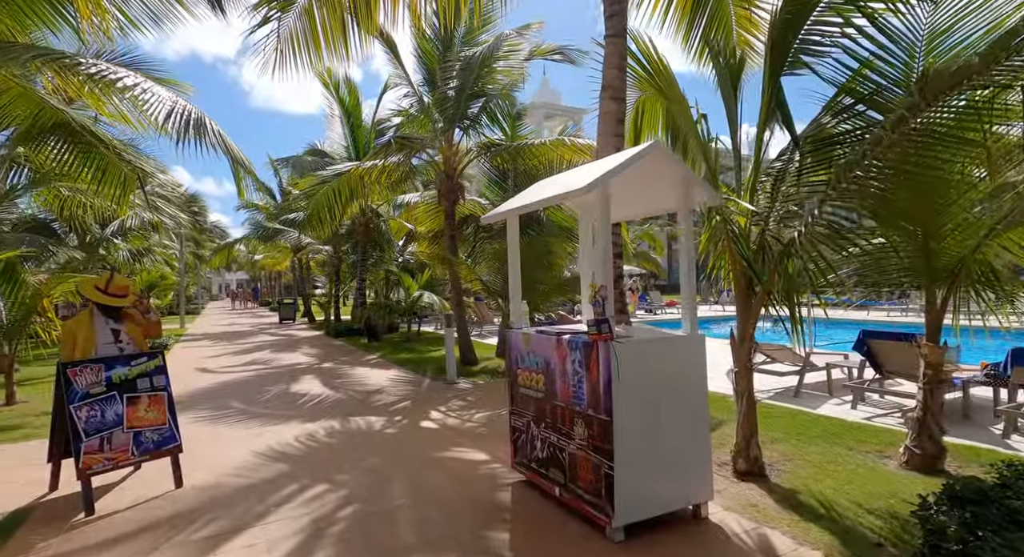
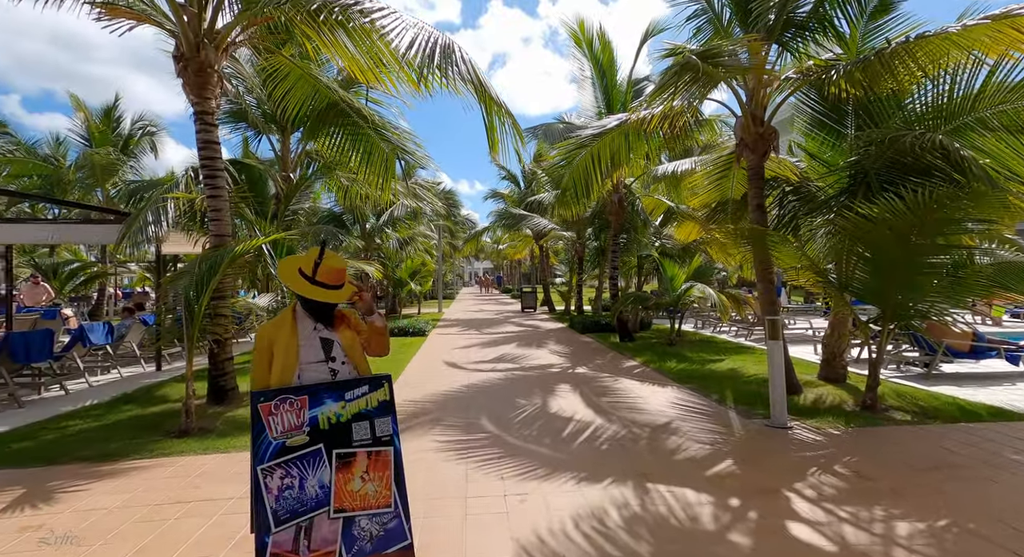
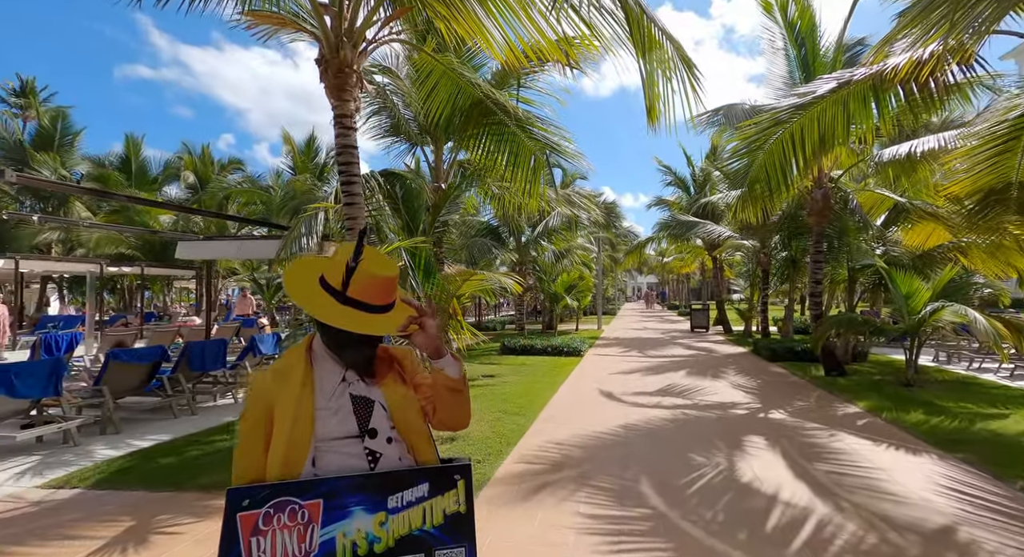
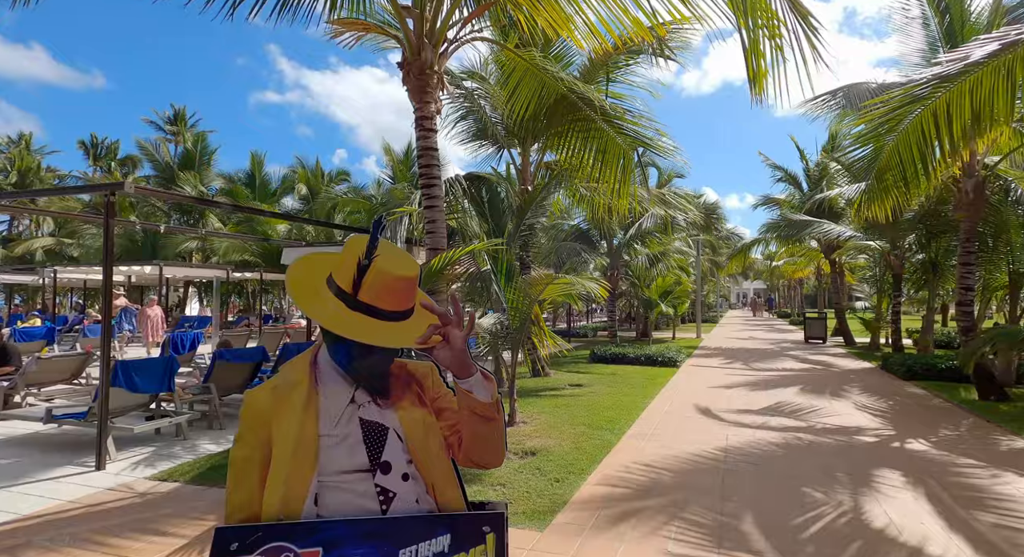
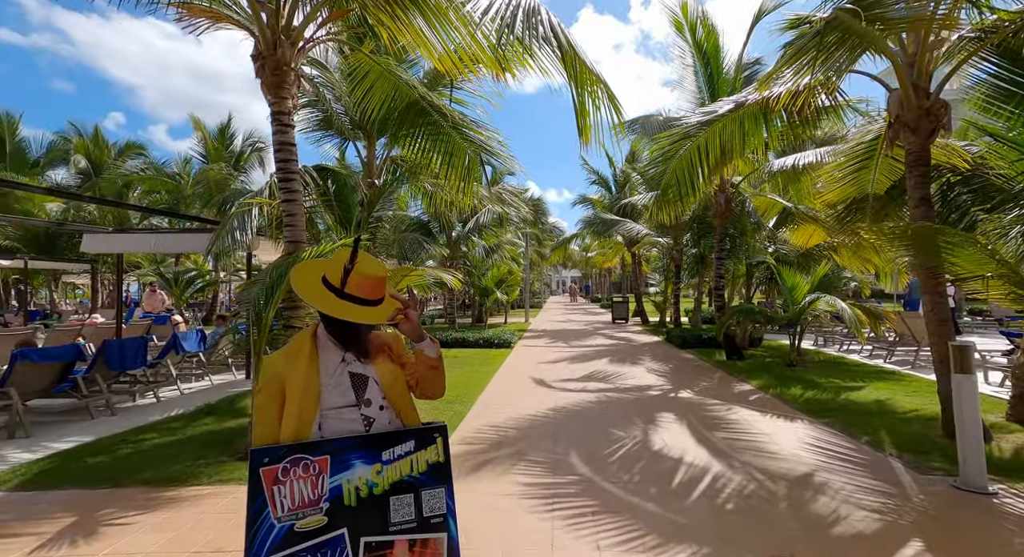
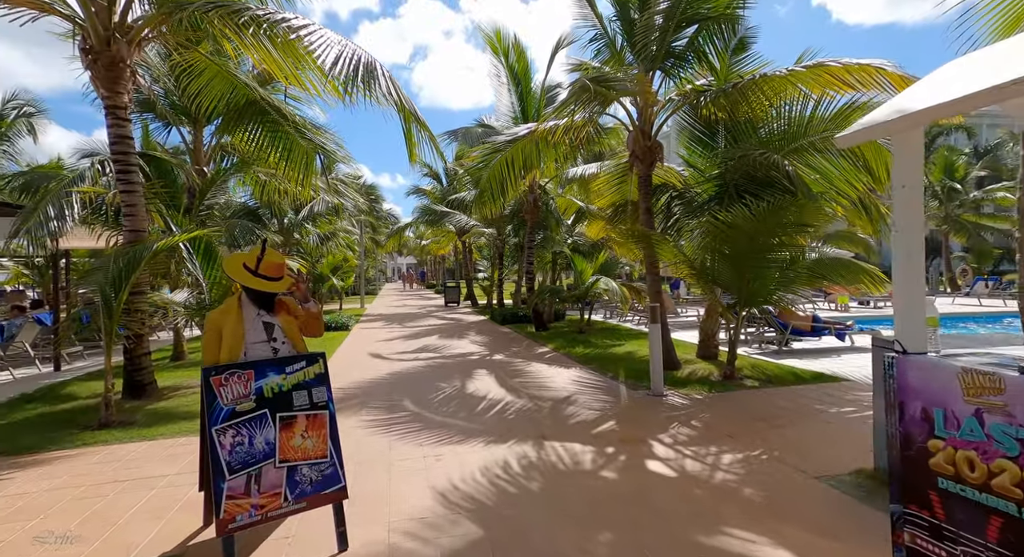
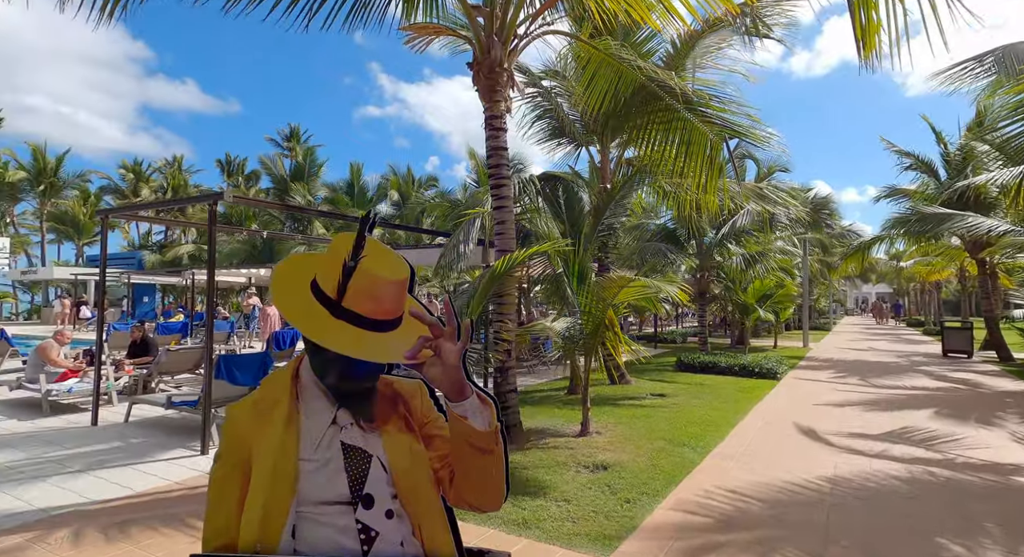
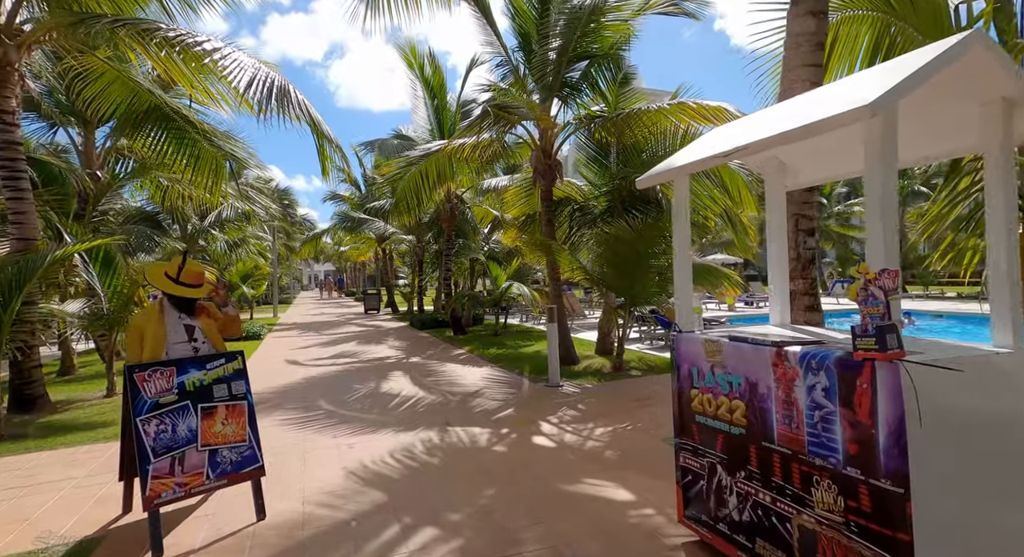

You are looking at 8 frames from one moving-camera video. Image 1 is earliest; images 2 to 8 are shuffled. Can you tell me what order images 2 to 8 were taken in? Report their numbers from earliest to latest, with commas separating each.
8, 6, 2, 5, 3, 4, 7
